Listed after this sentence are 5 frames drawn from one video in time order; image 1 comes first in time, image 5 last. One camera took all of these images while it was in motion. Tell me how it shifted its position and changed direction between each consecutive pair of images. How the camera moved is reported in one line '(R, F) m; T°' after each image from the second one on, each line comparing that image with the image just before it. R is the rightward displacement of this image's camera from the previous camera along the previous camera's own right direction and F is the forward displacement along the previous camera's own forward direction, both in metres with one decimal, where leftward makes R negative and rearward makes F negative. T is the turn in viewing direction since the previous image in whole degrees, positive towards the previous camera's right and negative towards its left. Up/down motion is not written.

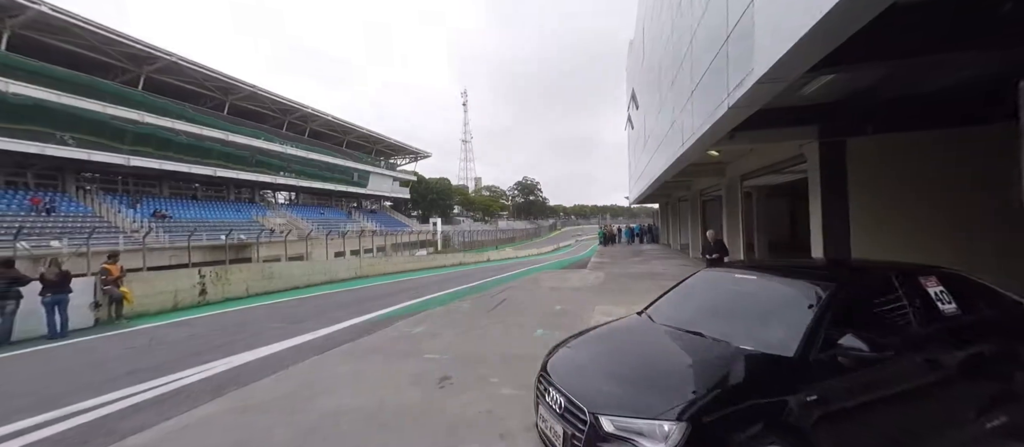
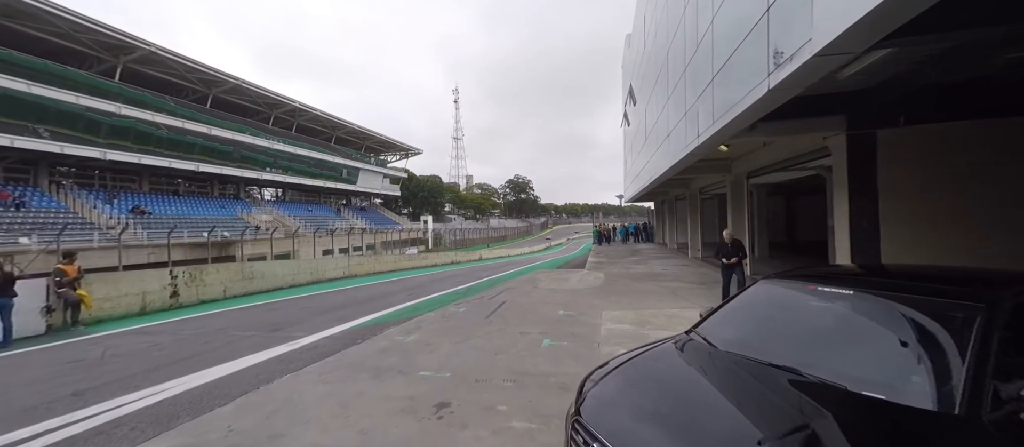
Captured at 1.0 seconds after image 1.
(-0.2, +0.6) m; +1°
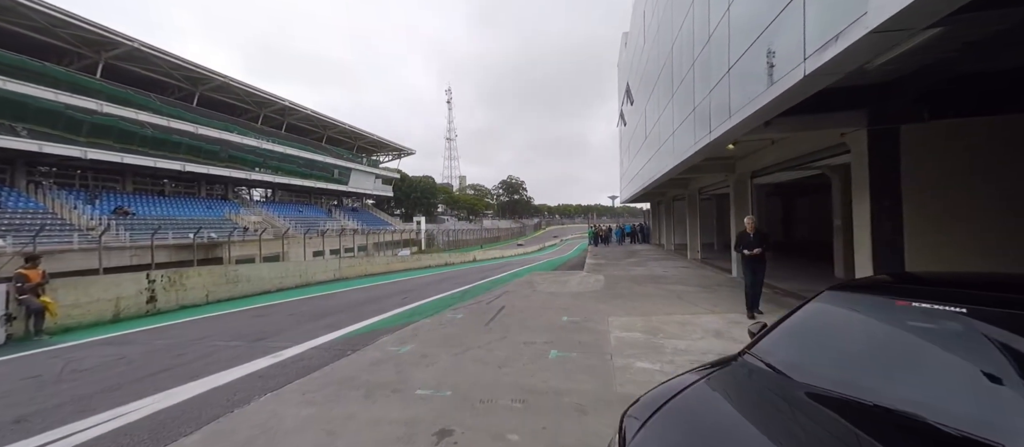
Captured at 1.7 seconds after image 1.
(-0.2, +0.4) m; +1°
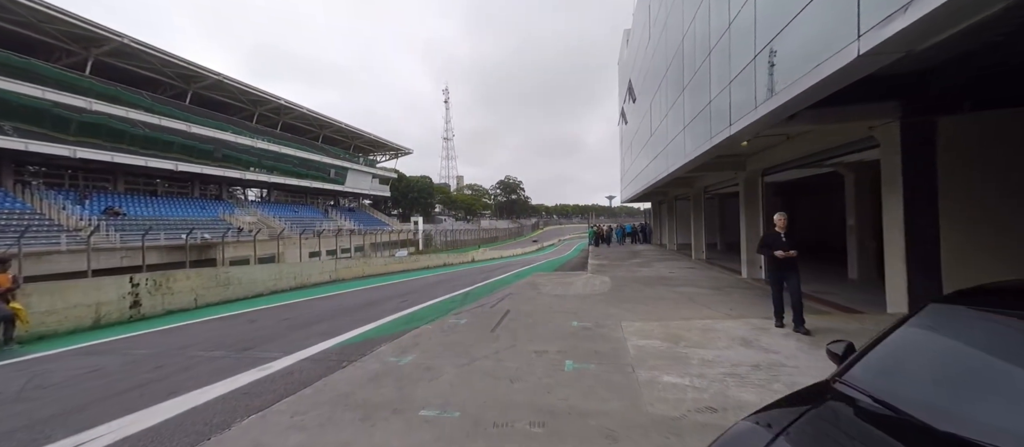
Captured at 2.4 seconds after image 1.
(-0.2, +0.4) m; 0°
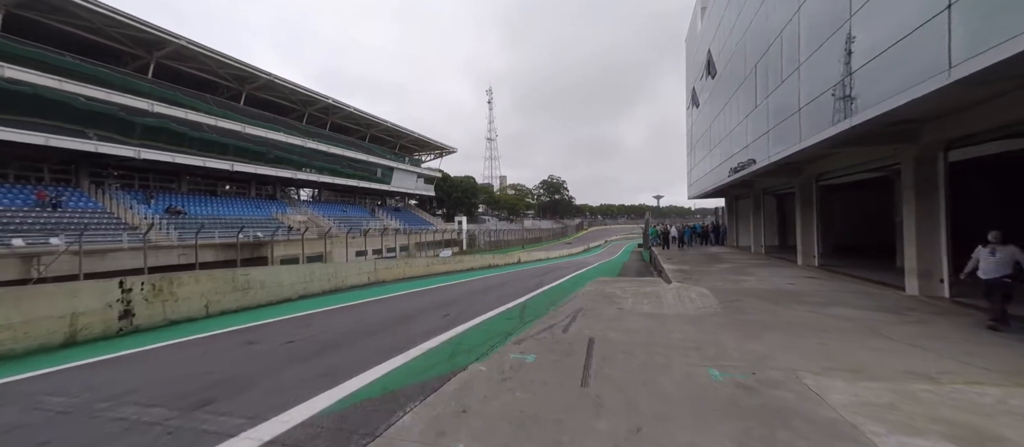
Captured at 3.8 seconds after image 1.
(-0.7, +2.5) m; -7°
